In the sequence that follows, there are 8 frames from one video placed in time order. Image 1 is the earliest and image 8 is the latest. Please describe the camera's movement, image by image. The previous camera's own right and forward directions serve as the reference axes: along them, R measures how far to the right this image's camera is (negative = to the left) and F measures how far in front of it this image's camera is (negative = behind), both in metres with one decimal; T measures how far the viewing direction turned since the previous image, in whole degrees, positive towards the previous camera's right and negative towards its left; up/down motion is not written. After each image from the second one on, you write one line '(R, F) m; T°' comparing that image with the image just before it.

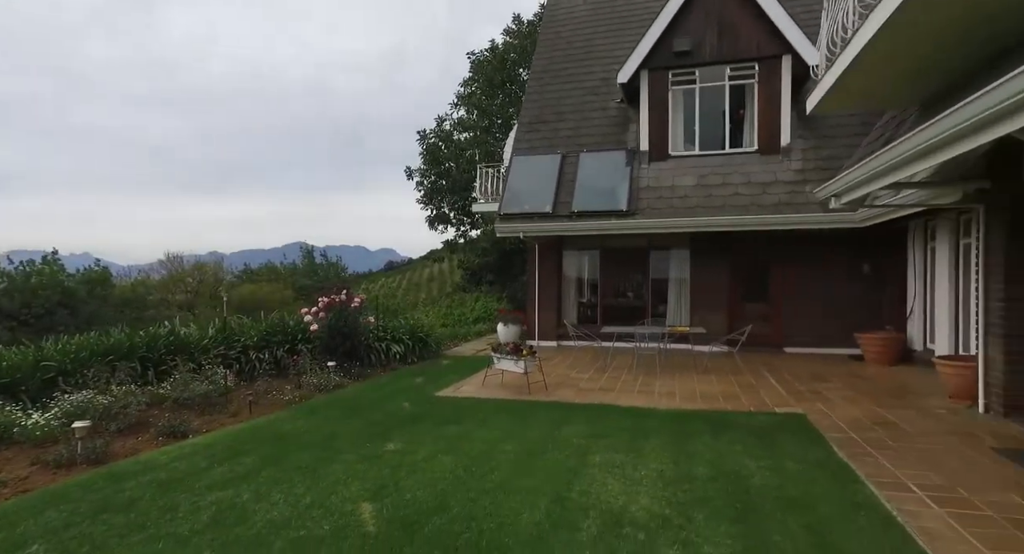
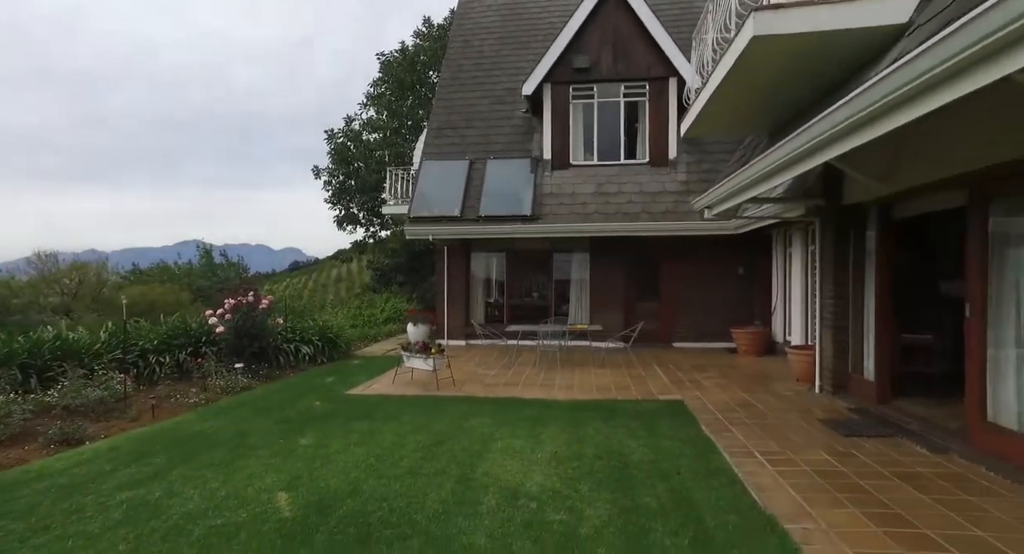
(0.0, -0.5) m; +9°
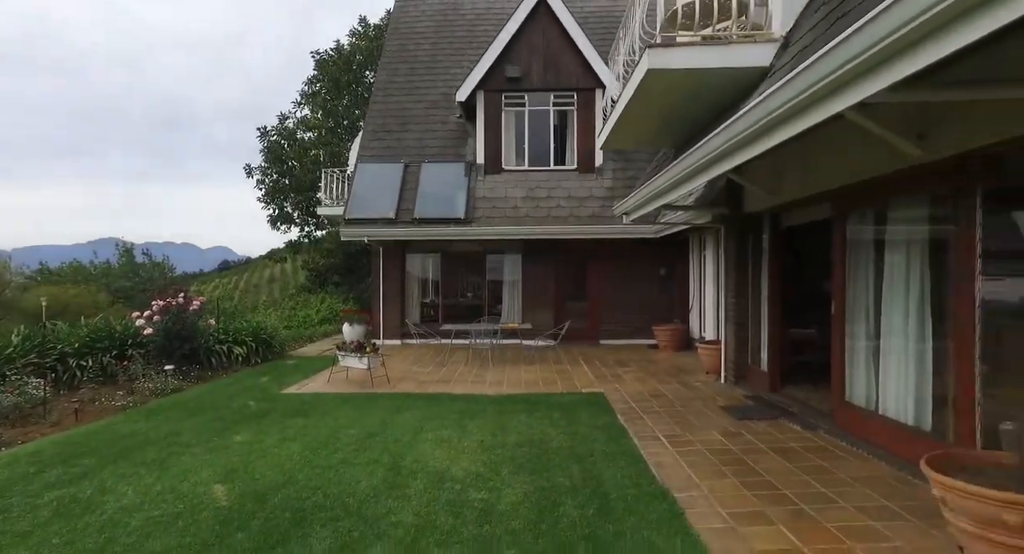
(+0.1, -0.4) m; +6°
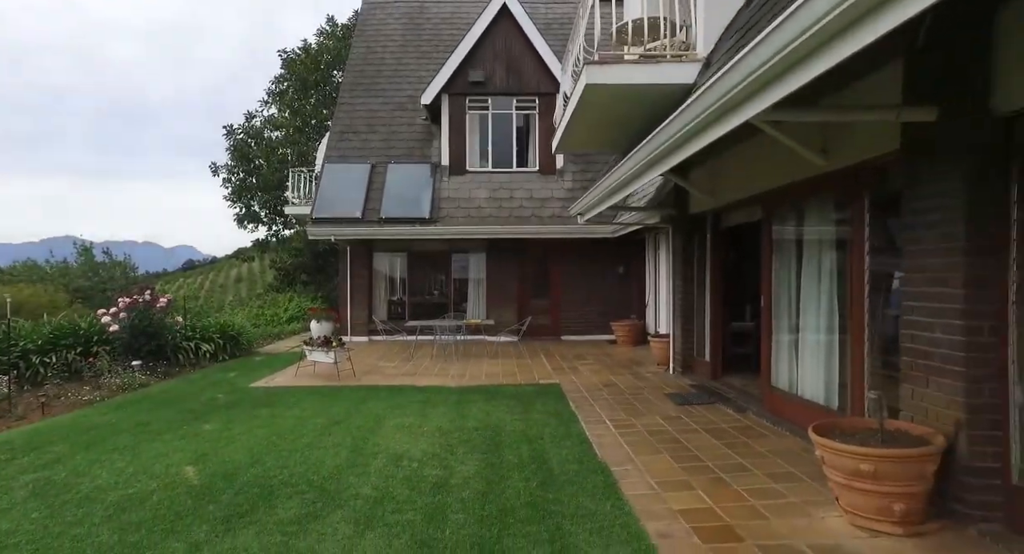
(+0.2, -0.4) m; +3°
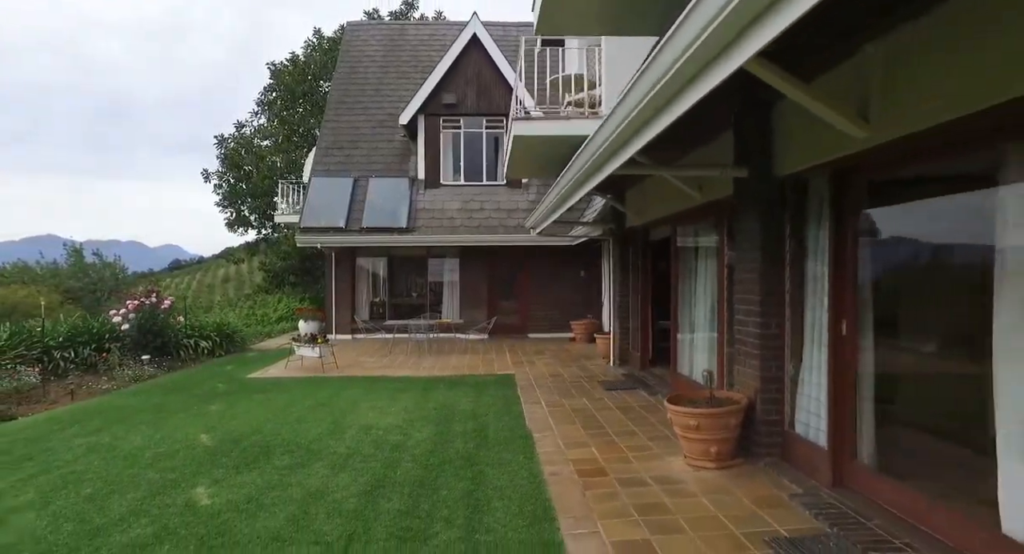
(+0.5, -1.3) m; +1°
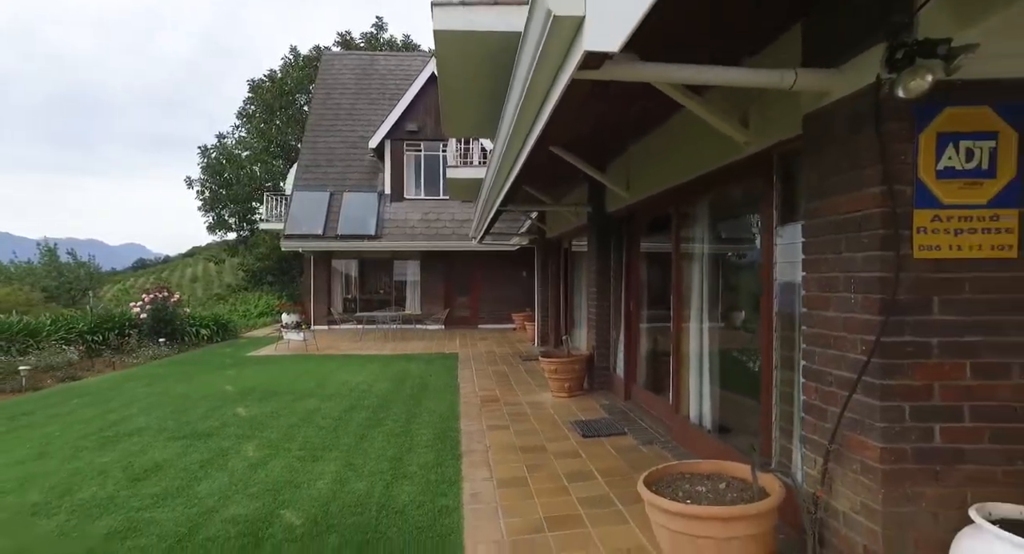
(+0.6, -2.7) m; +3°
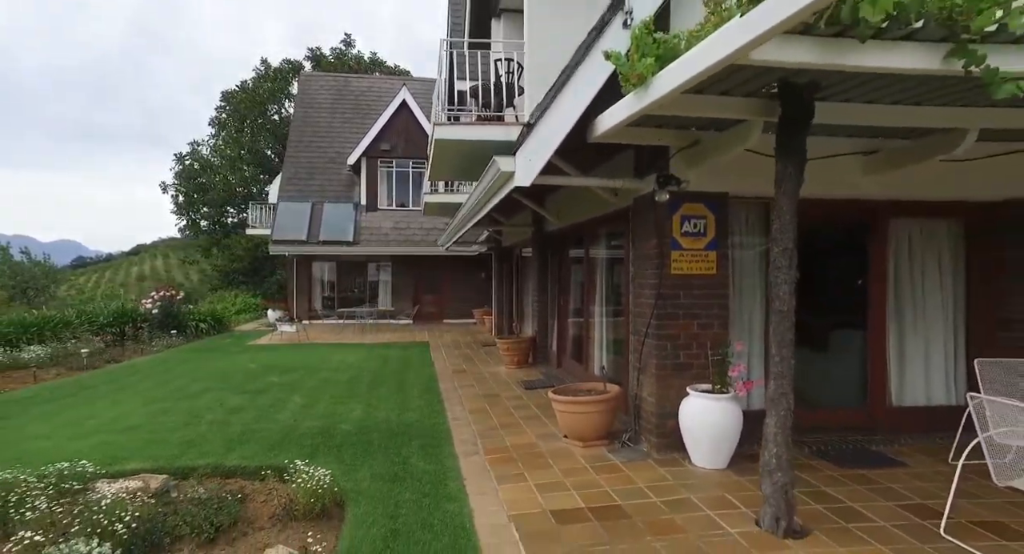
(-0.1, -2.4) m; +4°
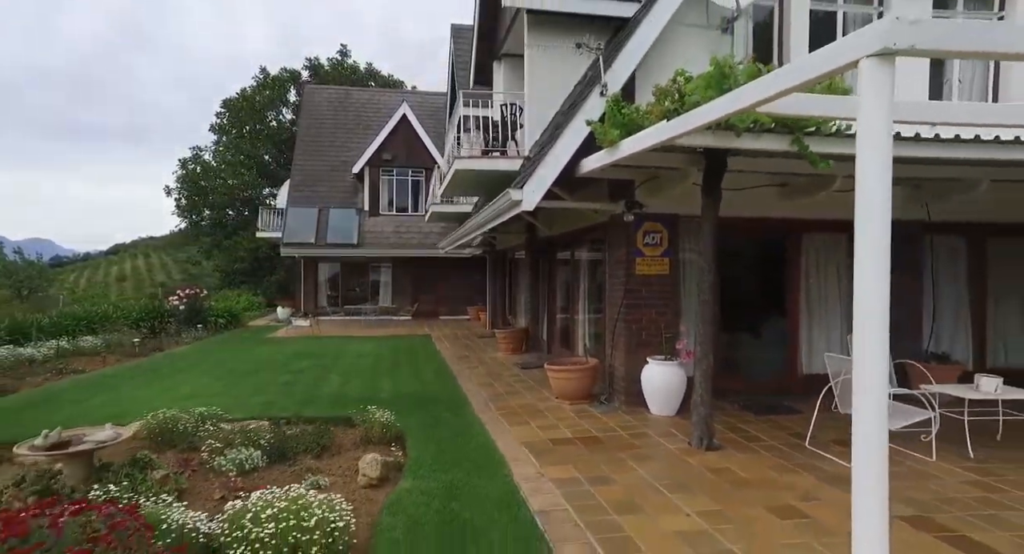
(-0.2, -1.6) m; +2°
